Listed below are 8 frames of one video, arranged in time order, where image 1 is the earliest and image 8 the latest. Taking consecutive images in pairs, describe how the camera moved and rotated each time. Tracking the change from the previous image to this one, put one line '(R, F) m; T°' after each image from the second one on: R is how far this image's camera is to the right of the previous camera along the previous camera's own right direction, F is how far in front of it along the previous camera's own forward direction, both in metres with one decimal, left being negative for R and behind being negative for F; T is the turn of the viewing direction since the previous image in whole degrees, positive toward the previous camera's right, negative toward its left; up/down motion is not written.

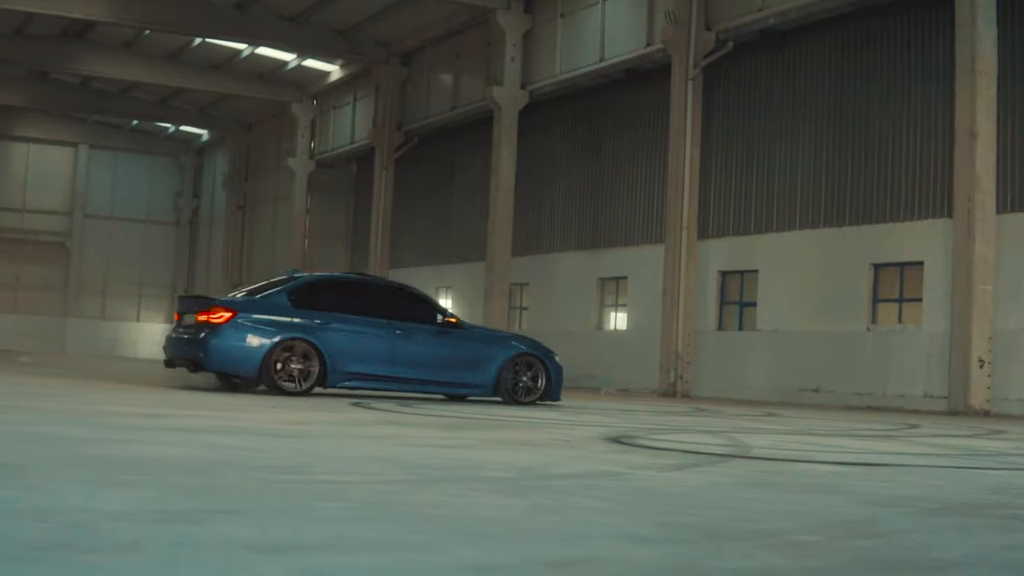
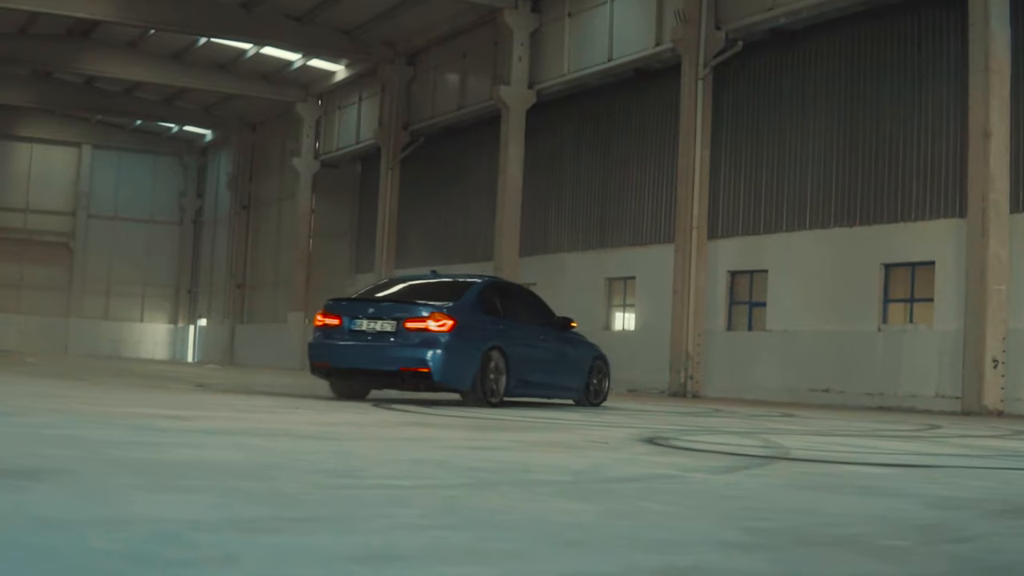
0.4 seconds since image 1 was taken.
(-0.2, +0.1) m; 0°
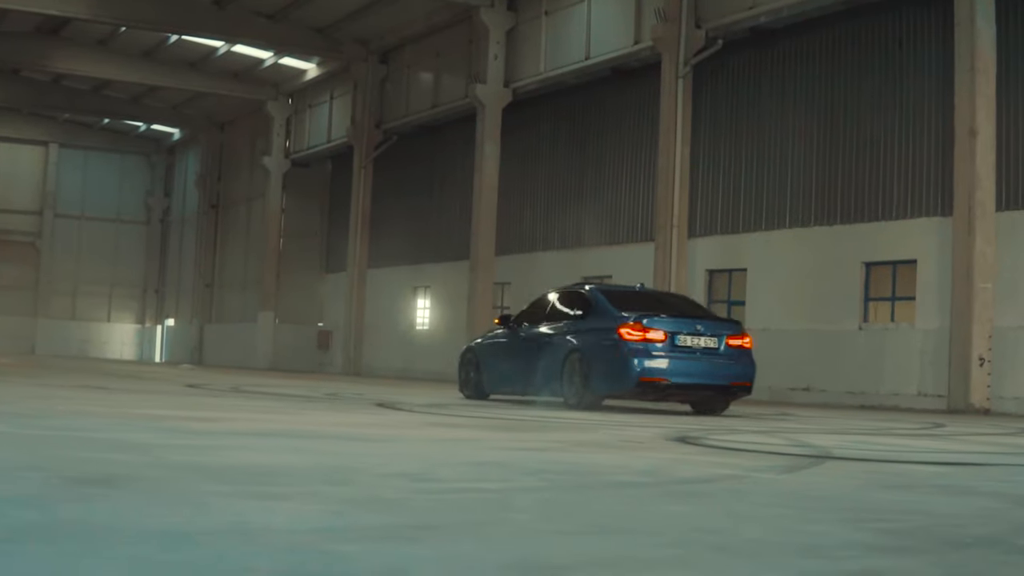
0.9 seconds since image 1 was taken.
(-0.3, +0.1) m; +2°
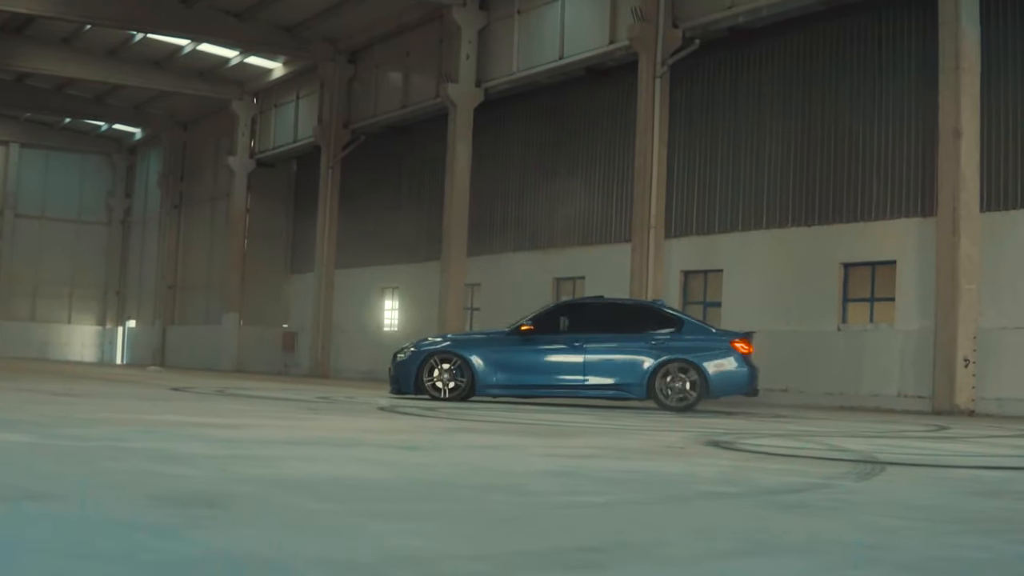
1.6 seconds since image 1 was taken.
(-0.4, +0.2) m; +2°
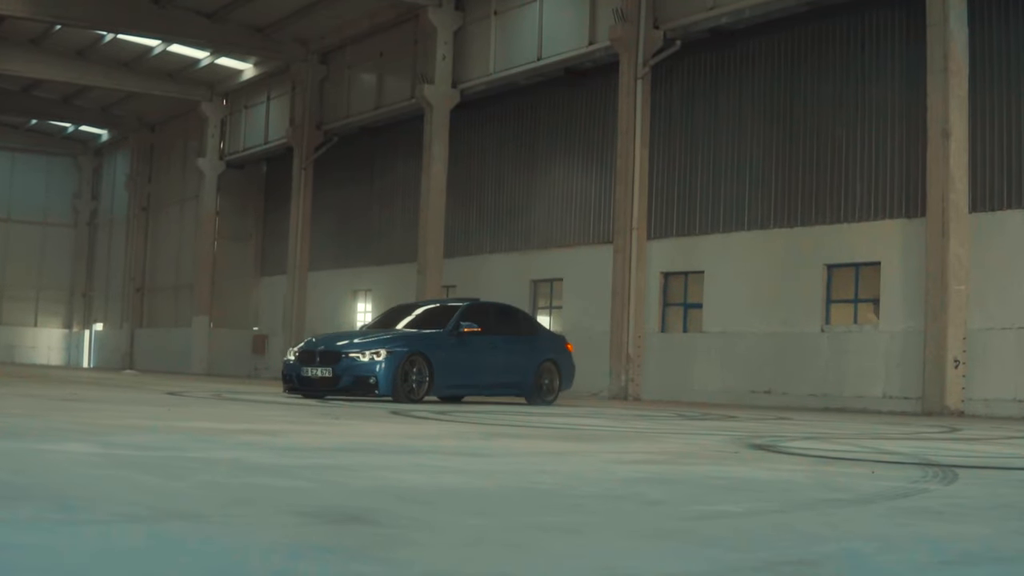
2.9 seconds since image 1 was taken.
(-0.4, +0.2) m; +2°
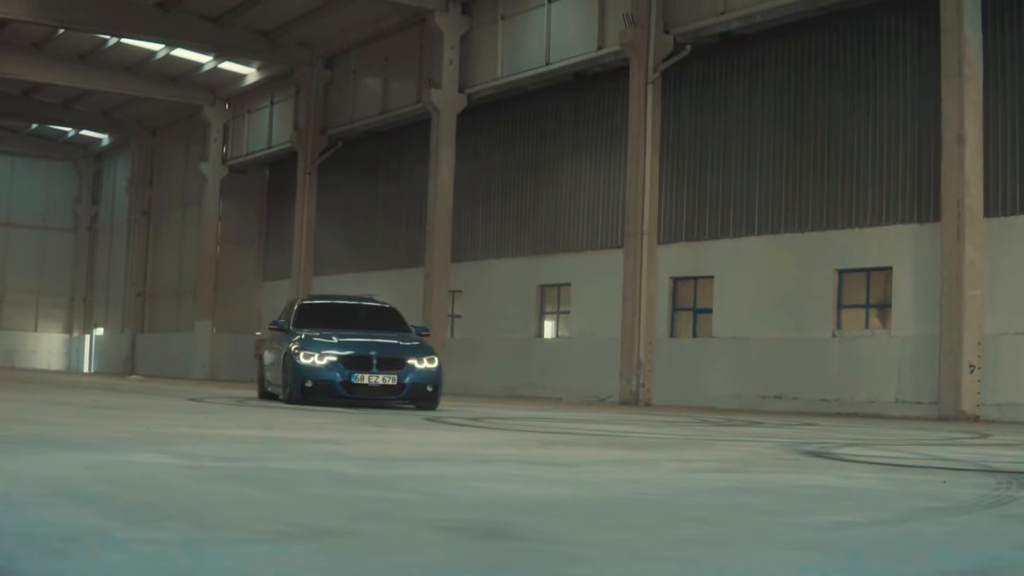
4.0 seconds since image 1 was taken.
(-0.3, 0.0) m; 0°
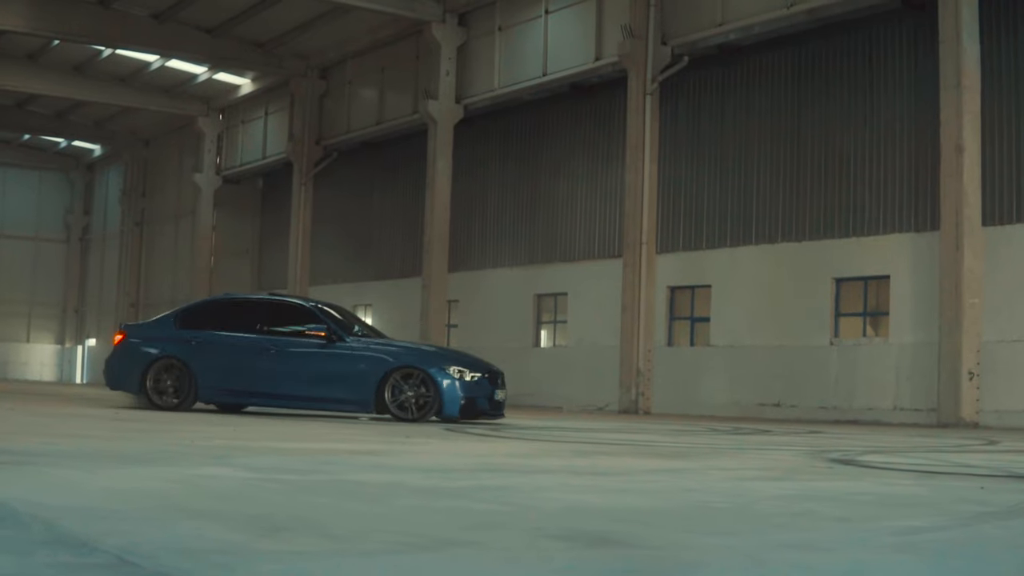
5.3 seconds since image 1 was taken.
(-0.2, -0.1) m; +1°
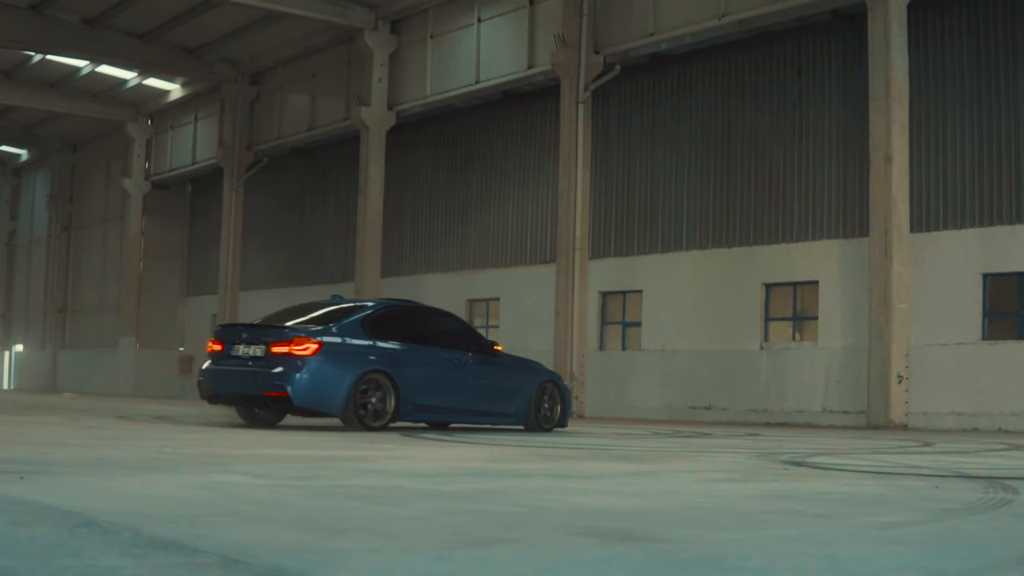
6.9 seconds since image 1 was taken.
(-0.2, -0.2) m; +3°
